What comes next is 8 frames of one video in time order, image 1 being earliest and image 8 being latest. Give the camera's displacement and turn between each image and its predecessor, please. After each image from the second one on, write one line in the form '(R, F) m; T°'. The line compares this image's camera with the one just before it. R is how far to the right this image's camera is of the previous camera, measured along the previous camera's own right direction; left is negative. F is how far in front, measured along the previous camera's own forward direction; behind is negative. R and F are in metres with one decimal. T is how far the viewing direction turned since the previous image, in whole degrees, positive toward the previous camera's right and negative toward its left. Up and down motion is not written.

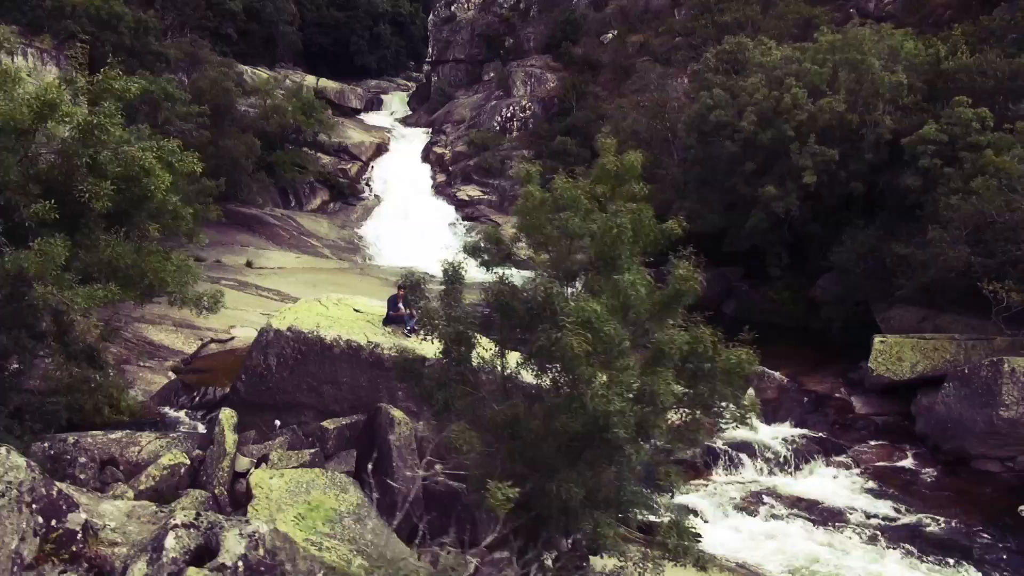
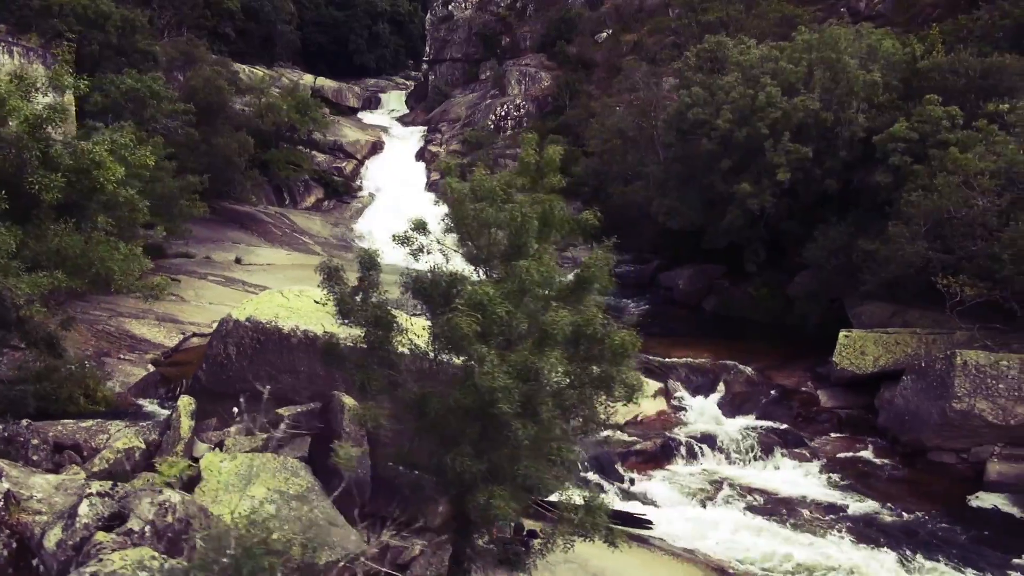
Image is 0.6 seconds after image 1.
(+0.7, -0.3) m; 0°
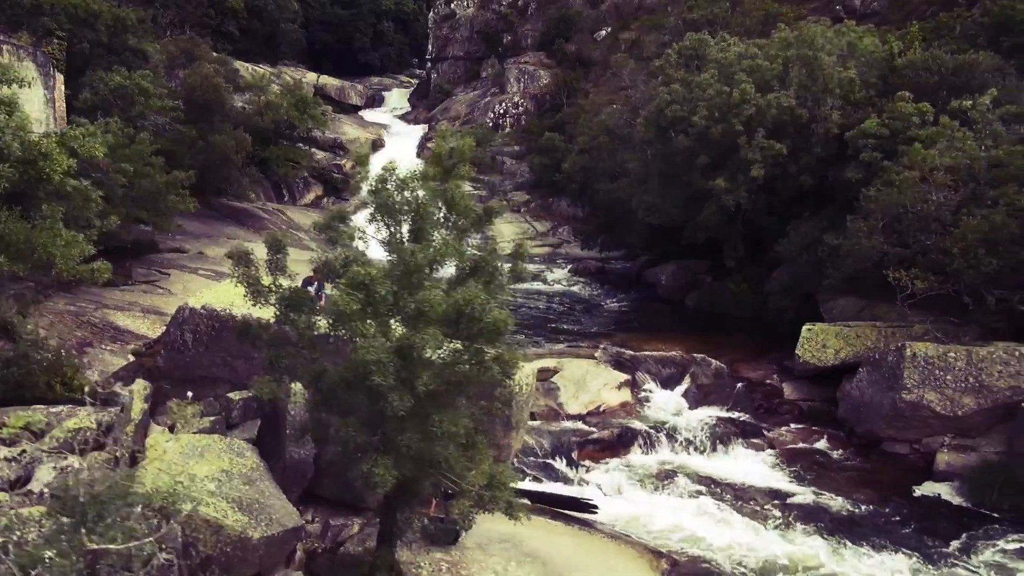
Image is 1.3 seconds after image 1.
(+0.9, -0.3) m; -1°
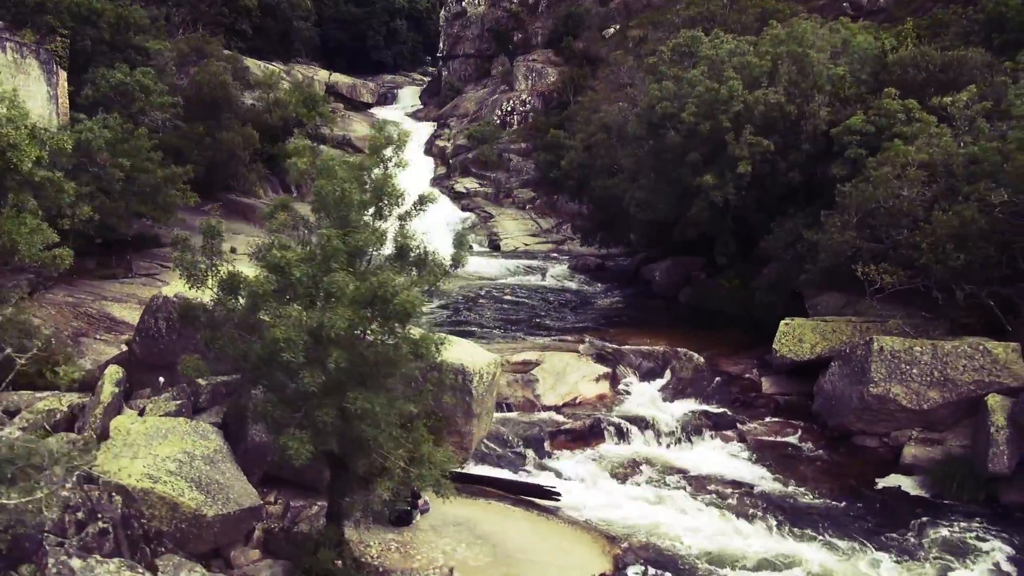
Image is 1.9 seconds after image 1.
(+0.8, -0.2) m; -1°
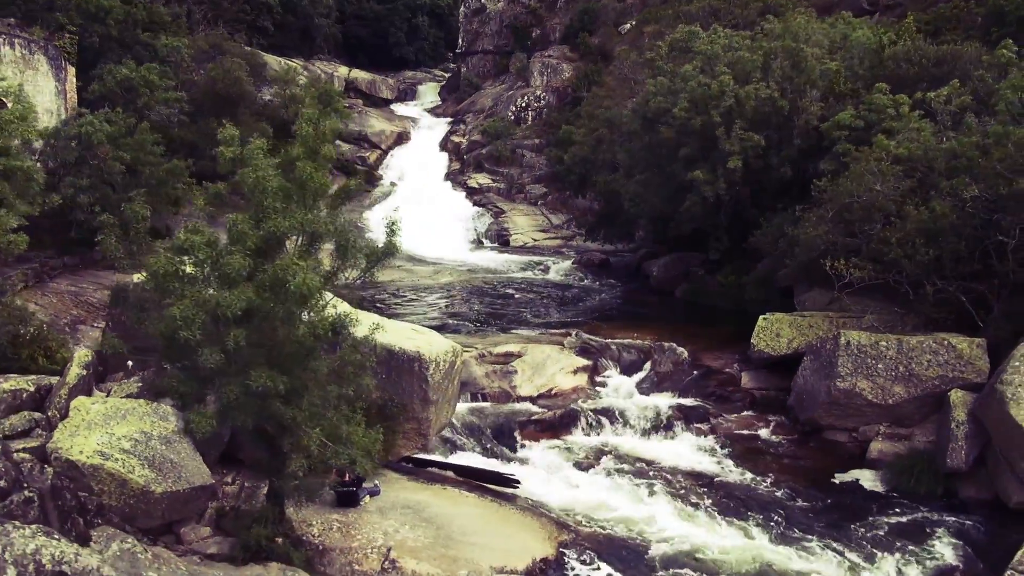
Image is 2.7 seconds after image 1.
(+1.0, -0.2) m; -2°
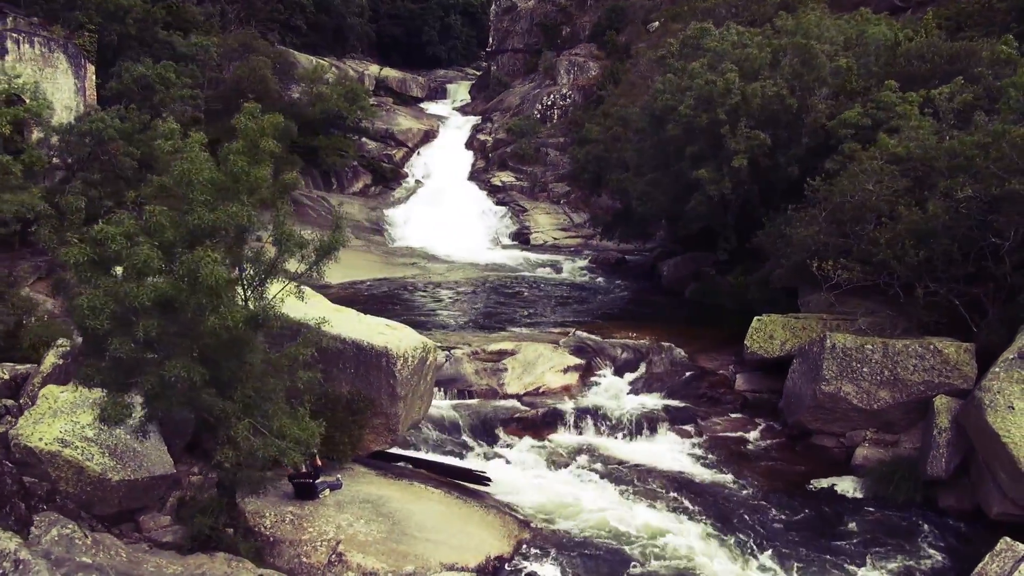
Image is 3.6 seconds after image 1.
(+1.0, +0.1) m; -3°
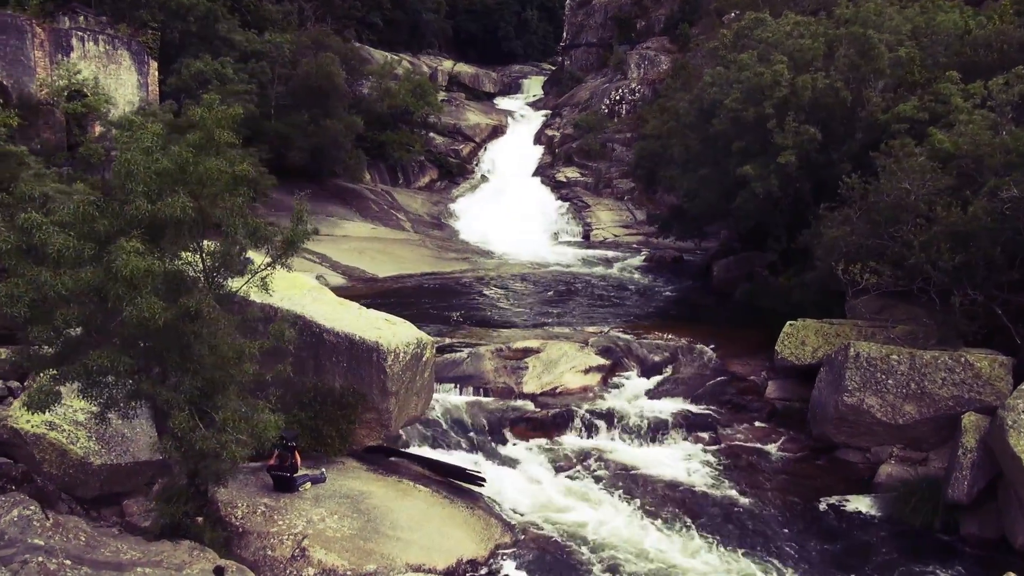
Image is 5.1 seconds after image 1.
(+1.2, +0.3) m; -6°
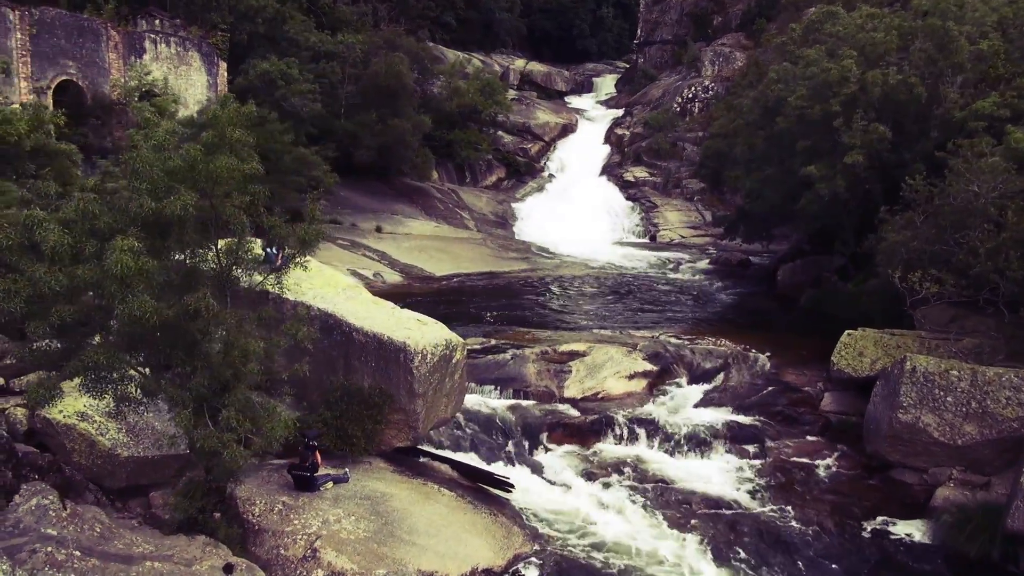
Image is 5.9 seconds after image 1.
(+0.6, +0.3) m; -6°
